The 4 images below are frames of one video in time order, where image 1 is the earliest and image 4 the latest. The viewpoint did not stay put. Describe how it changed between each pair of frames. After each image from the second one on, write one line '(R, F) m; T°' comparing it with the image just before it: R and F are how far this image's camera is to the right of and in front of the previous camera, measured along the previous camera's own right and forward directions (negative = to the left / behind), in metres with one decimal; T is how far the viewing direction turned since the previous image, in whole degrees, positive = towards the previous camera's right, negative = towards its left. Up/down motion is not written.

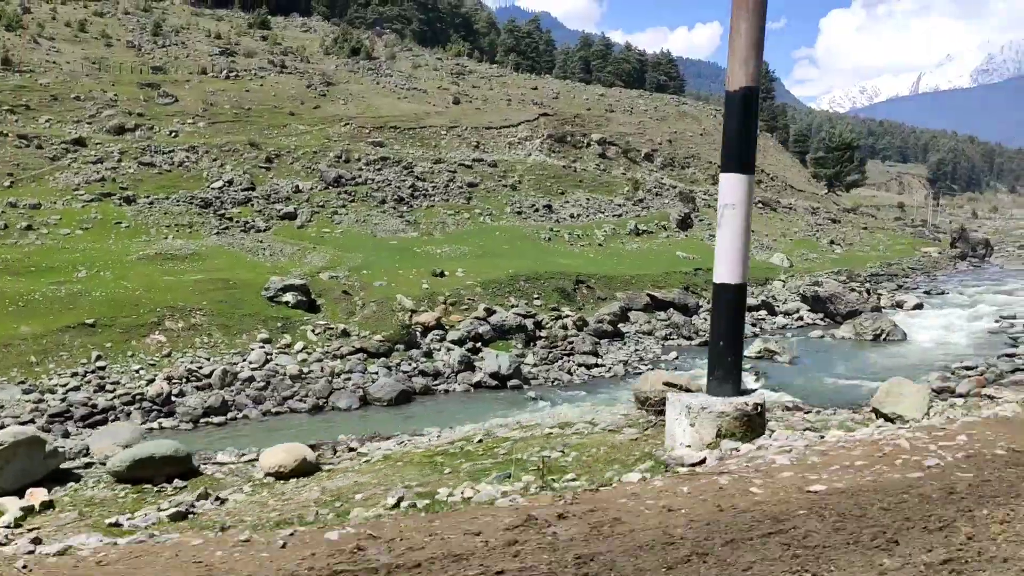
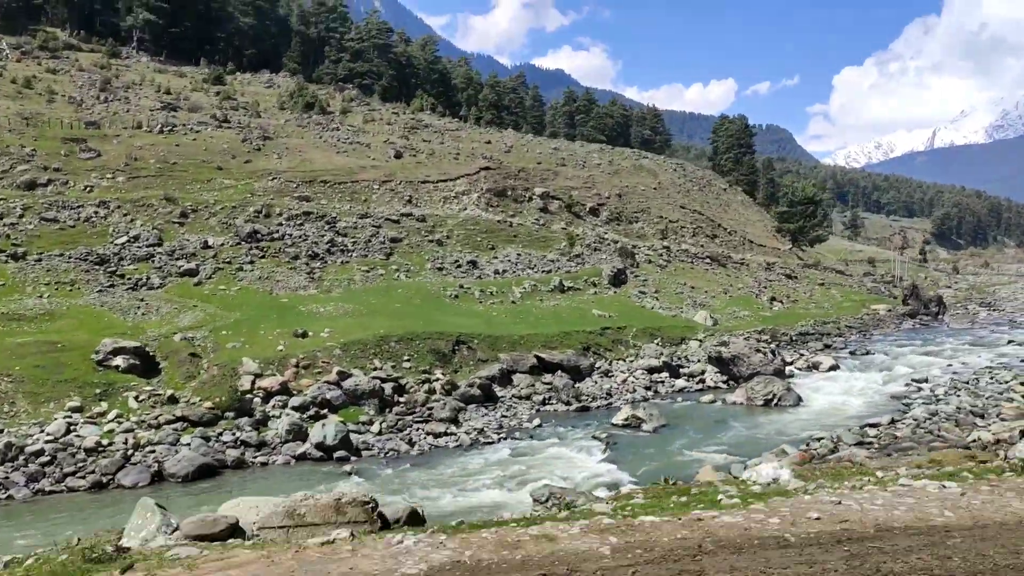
(+4.5, +1.7) m; -1°
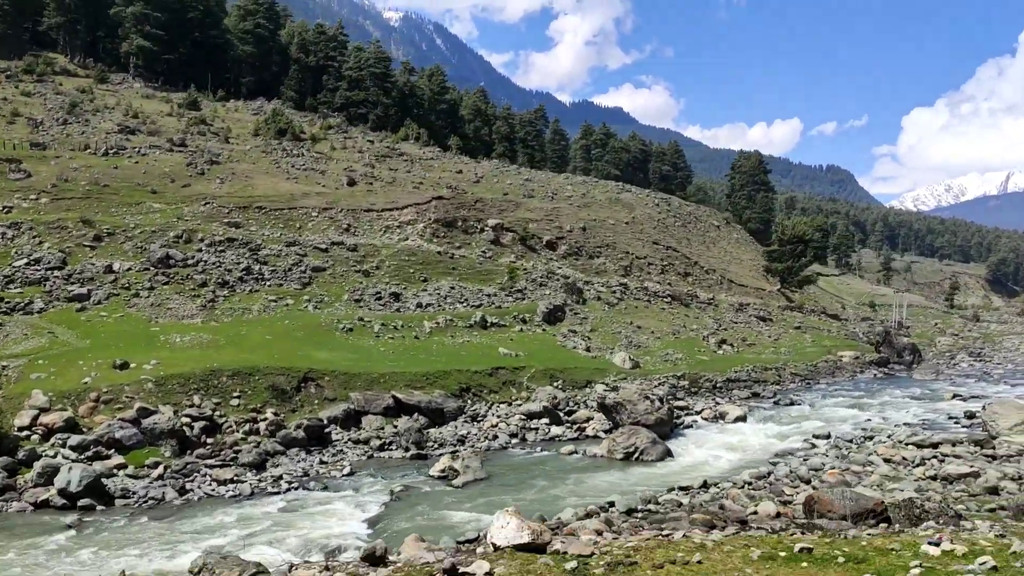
(+6.0, +2.7) m; -3°
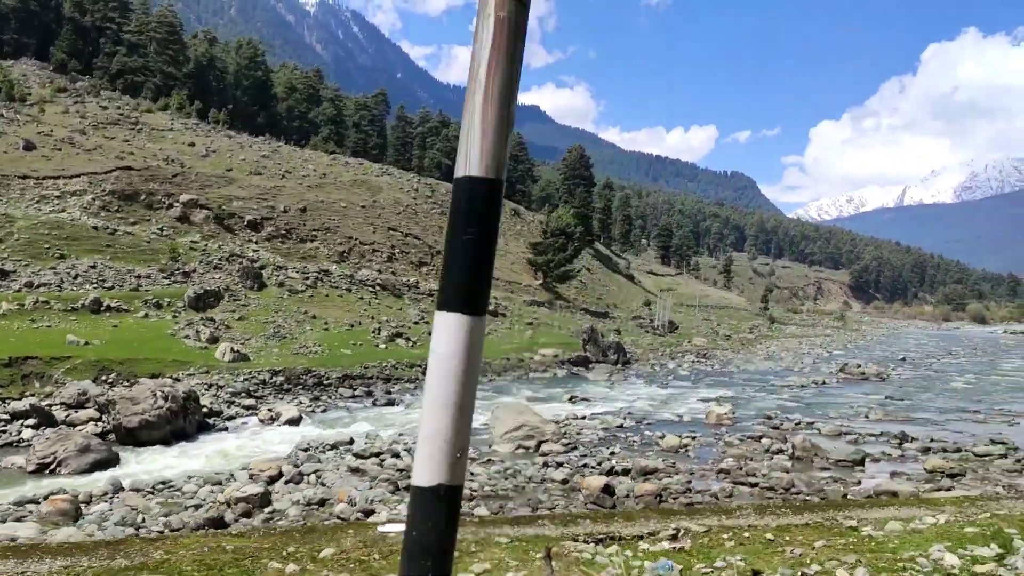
(+11.5, +3.8) m; +6°
